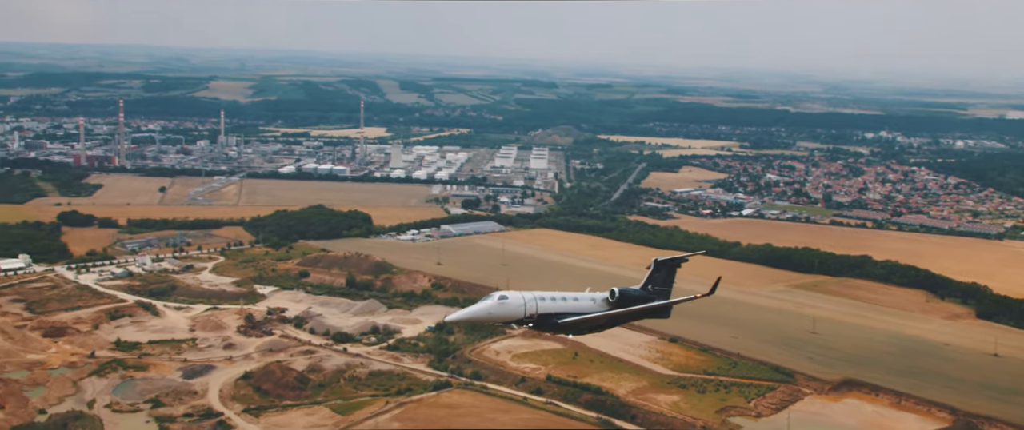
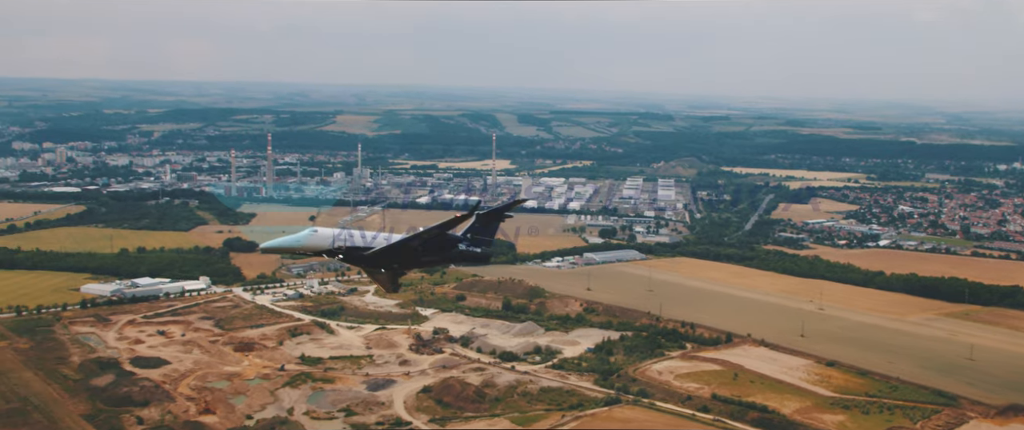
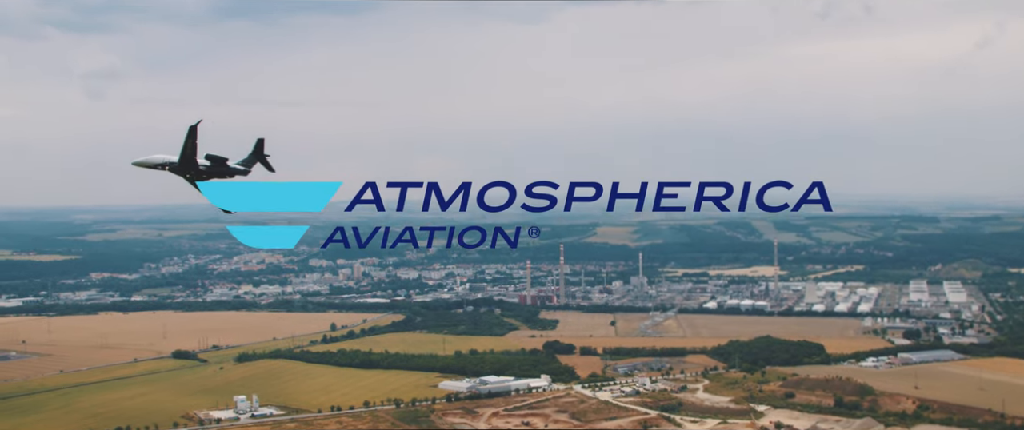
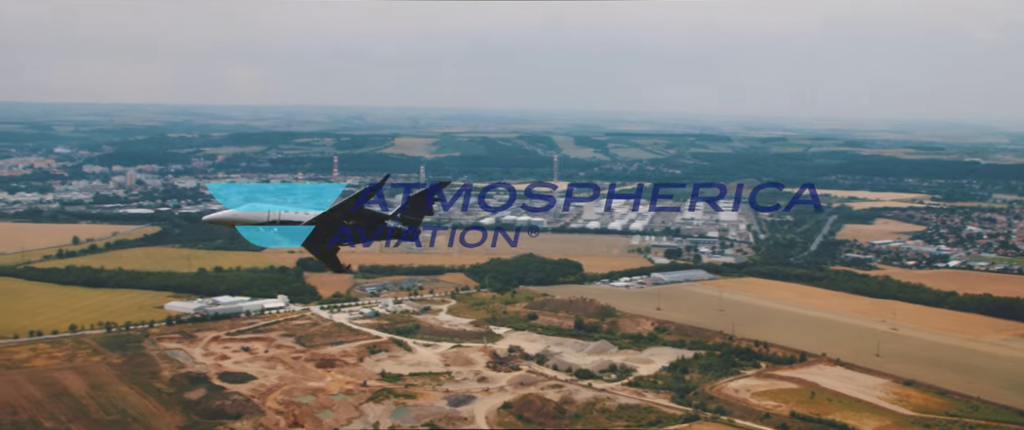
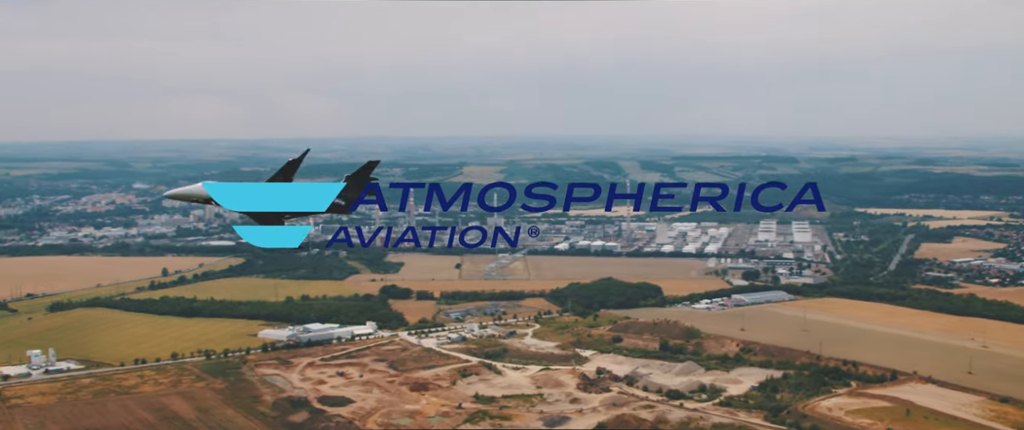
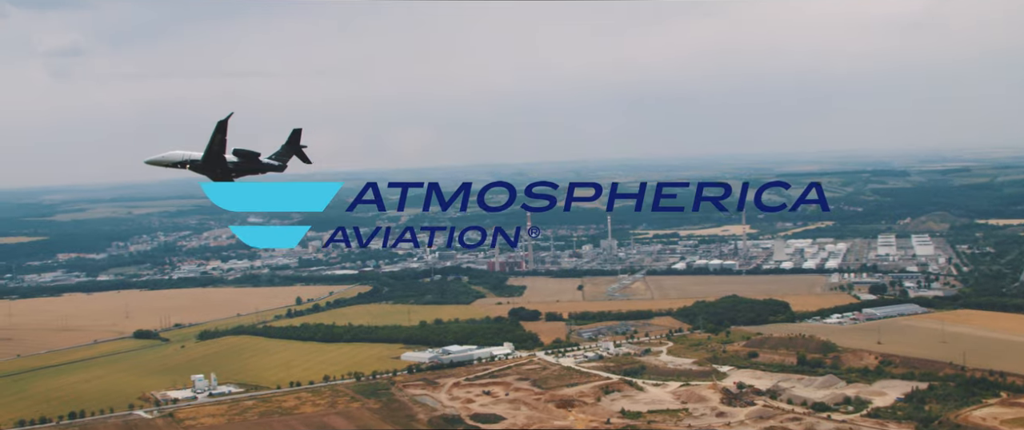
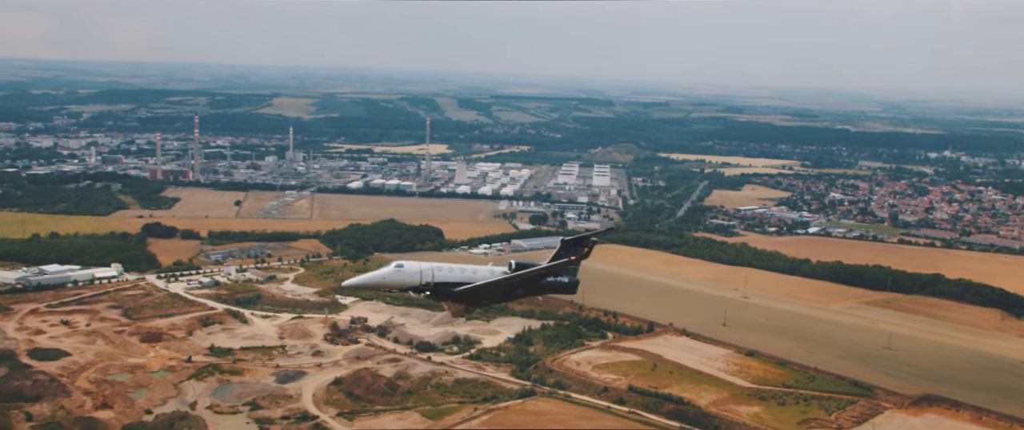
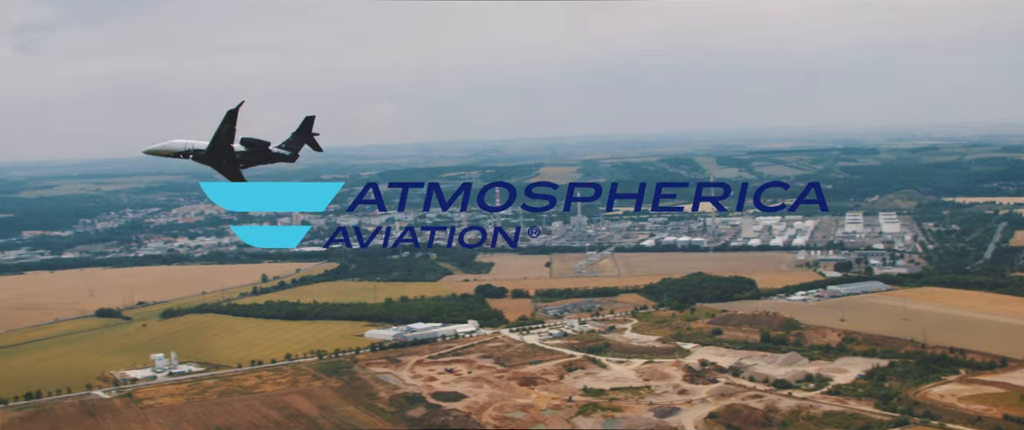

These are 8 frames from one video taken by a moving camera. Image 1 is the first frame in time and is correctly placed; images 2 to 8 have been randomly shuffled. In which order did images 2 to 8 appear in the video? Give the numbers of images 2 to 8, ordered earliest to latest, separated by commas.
7, 2, 4, 5, 8, 6, 3
